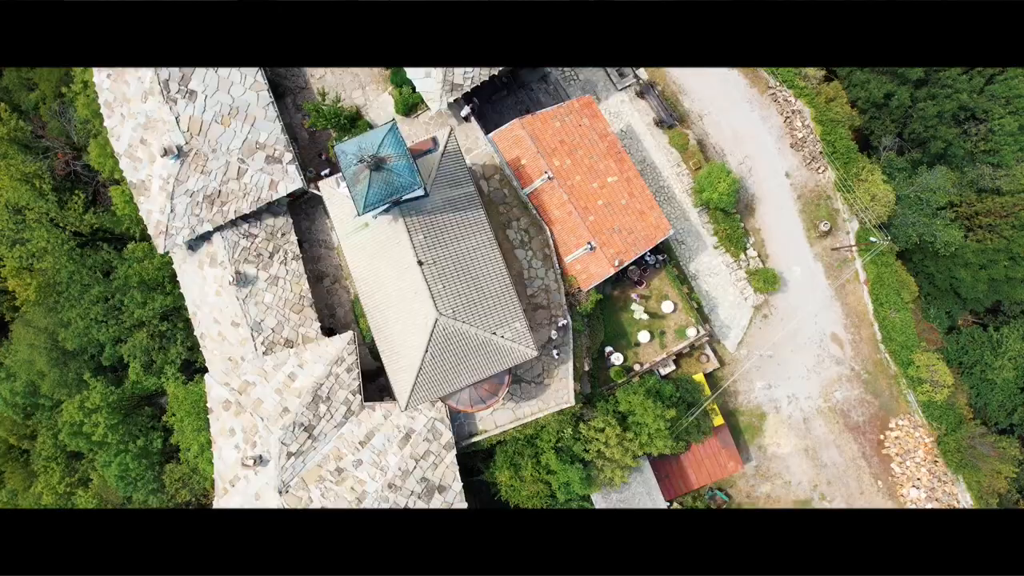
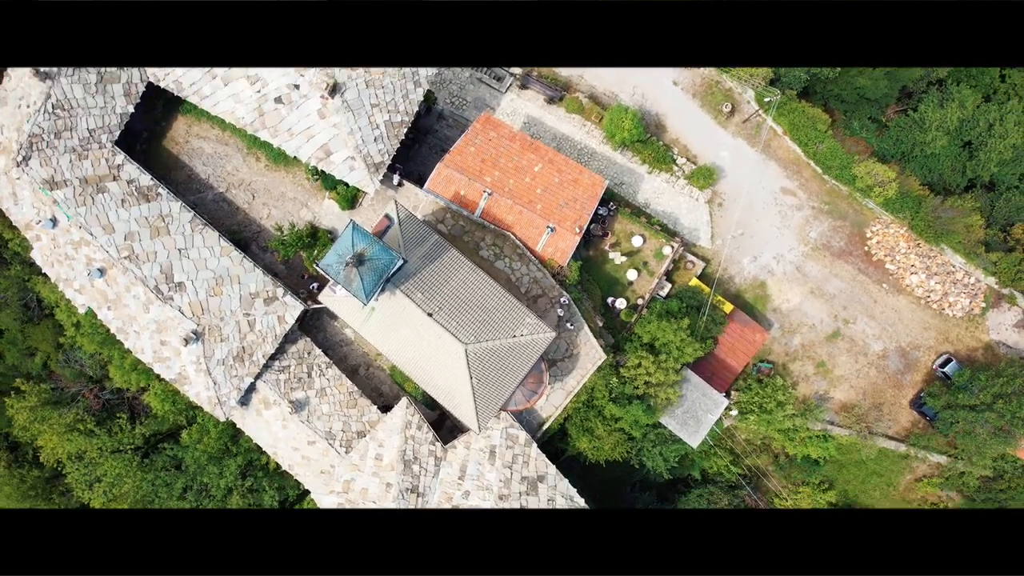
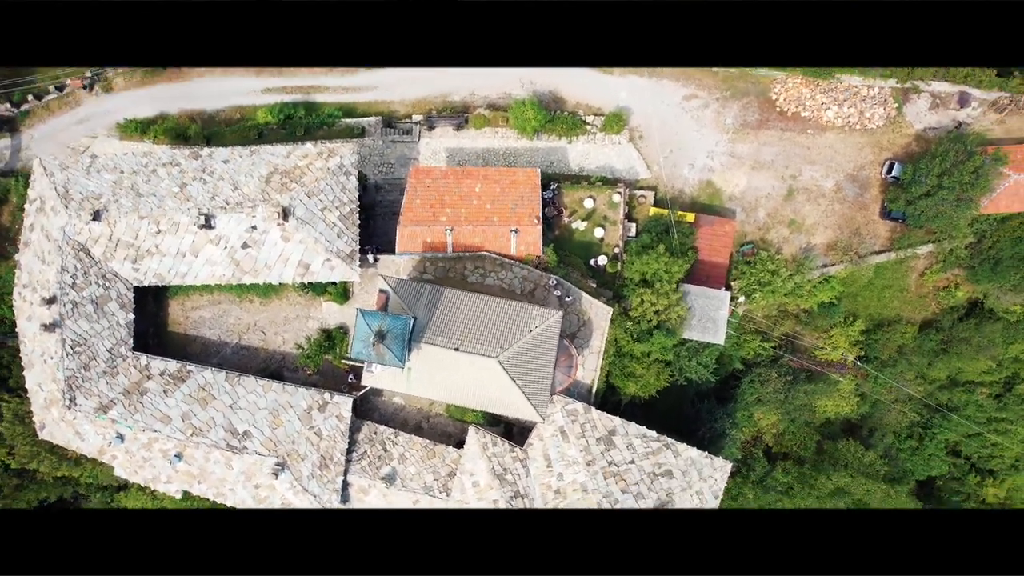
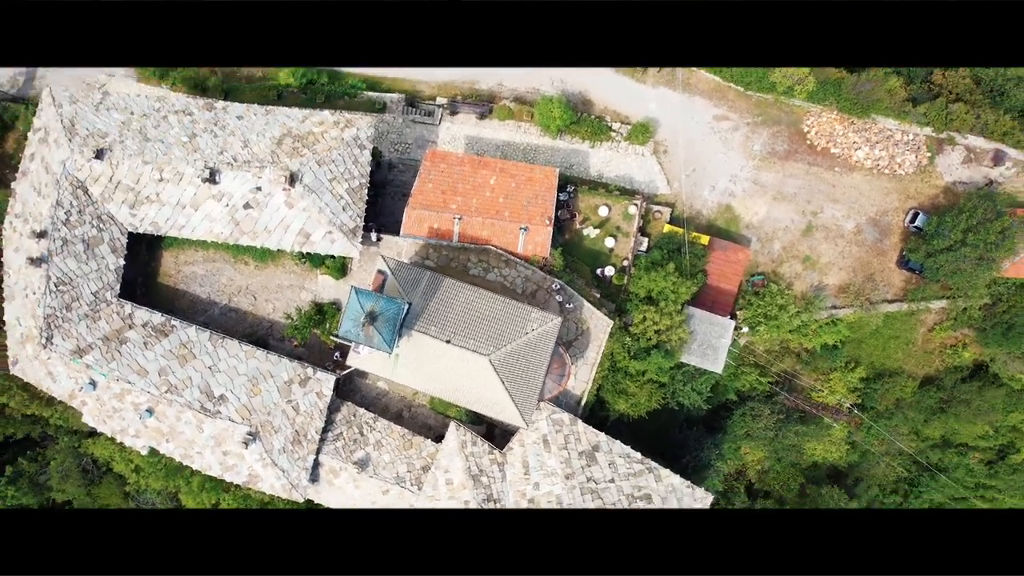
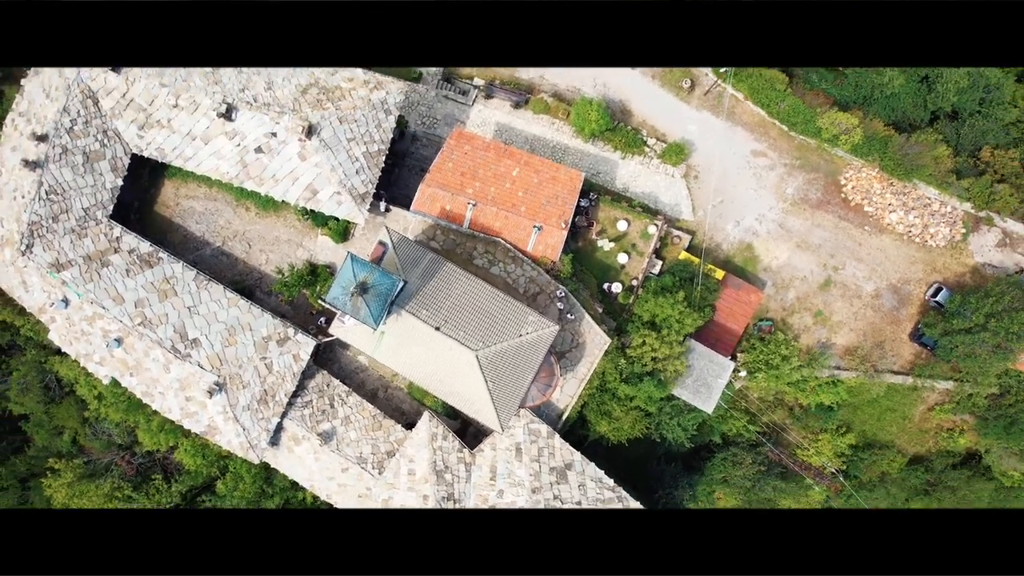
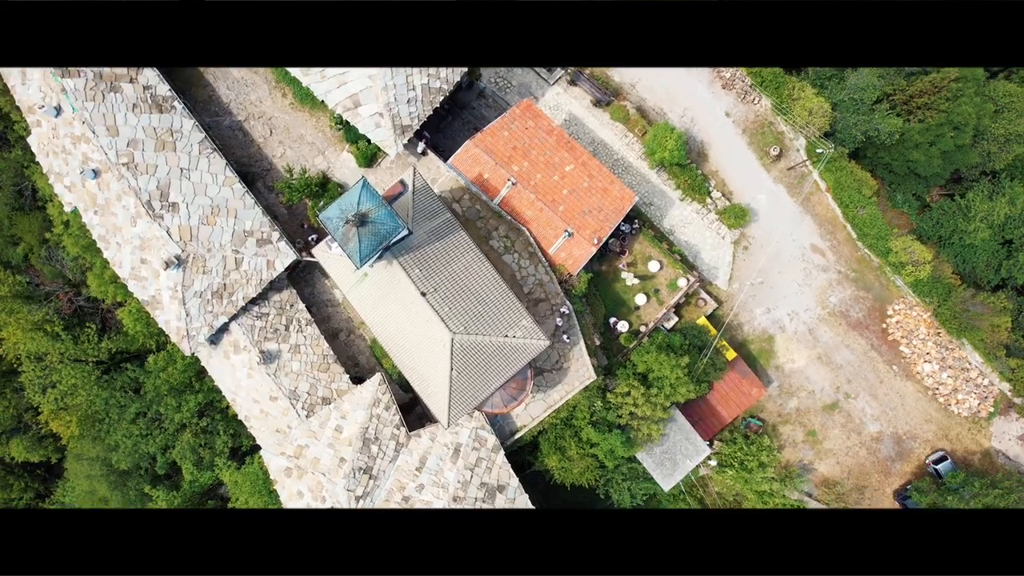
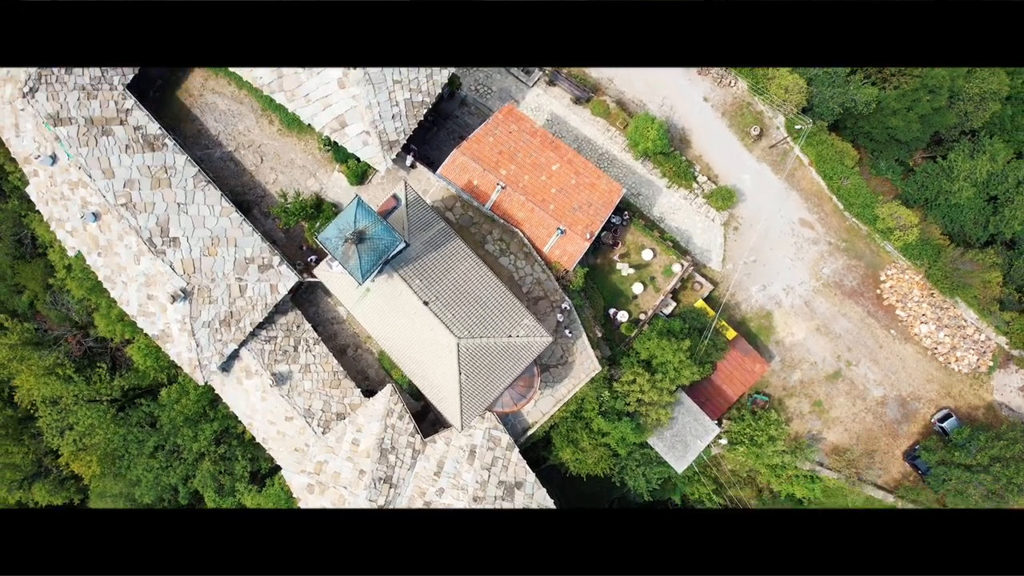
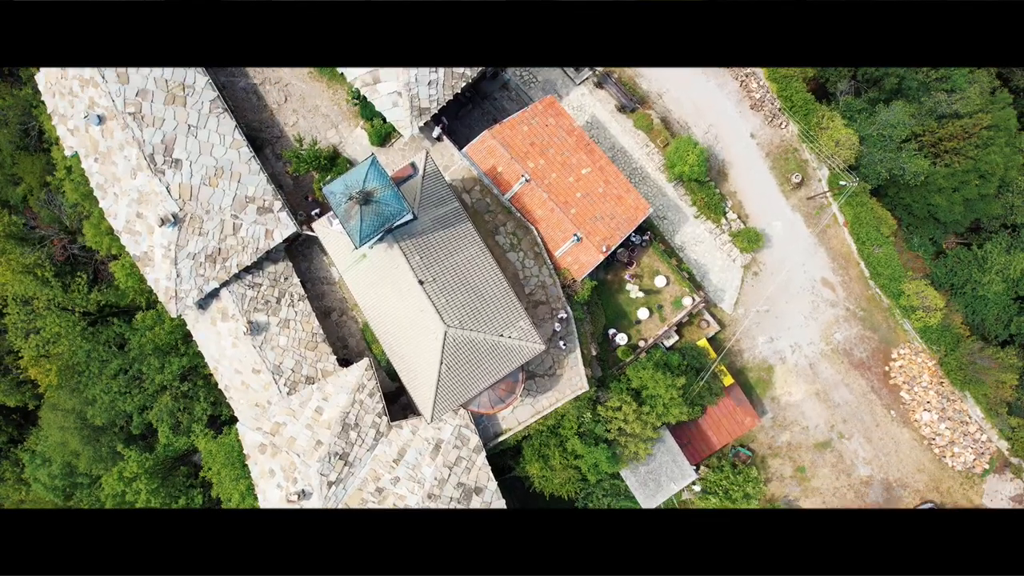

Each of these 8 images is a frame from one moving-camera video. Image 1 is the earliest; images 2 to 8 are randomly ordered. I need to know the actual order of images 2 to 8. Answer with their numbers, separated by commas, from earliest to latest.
8, 6, 7, 2, 5, 4, 3
